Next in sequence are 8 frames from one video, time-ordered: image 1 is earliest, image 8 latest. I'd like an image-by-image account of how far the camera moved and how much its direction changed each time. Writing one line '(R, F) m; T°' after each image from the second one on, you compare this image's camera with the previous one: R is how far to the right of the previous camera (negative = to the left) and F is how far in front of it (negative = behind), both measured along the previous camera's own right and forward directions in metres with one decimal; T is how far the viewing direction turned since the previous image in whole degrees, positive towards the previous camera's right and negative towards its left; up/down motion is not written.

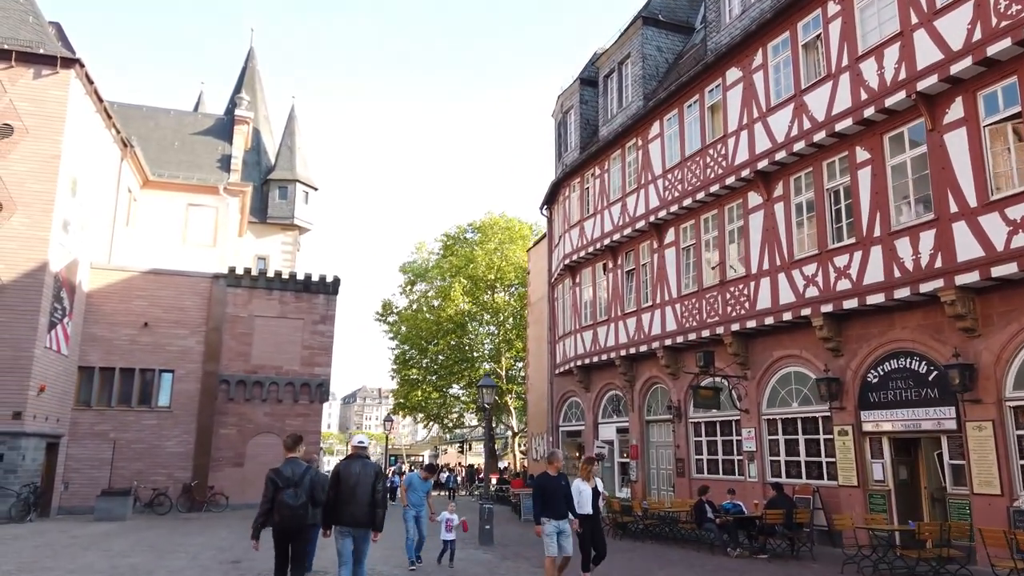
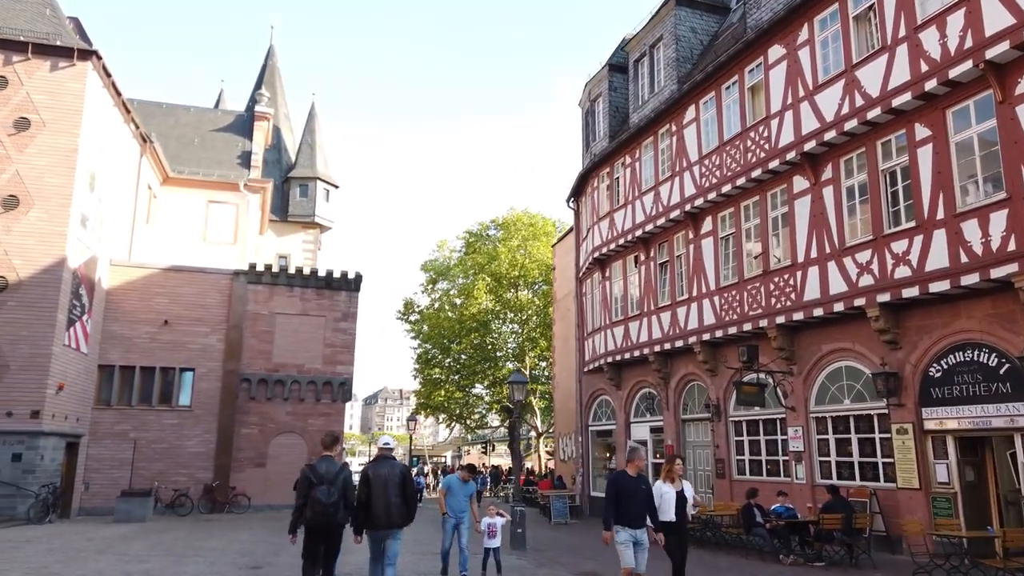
(-0.2, +0.8) m; -2°
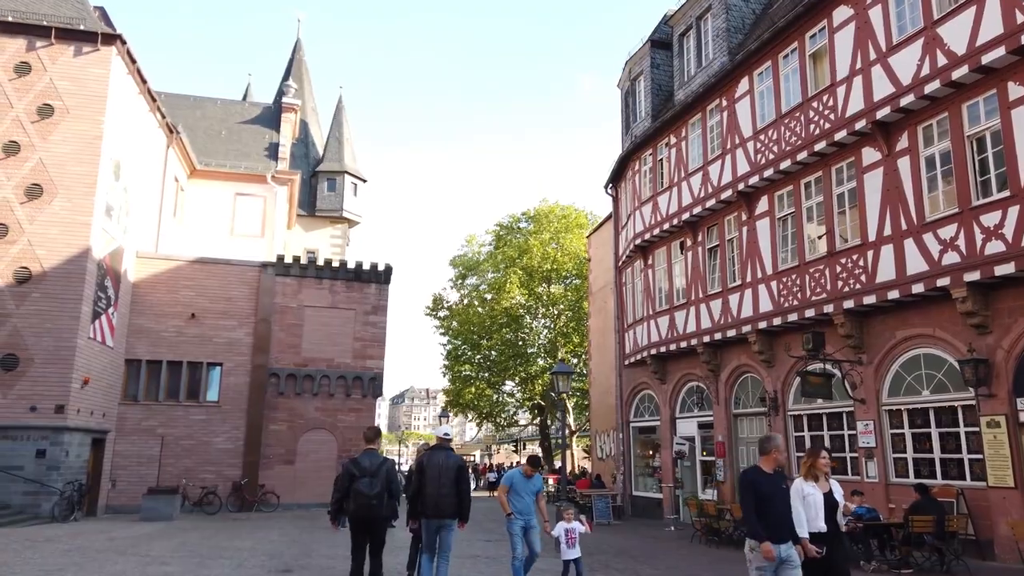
(-0.4, +1.0) m; -2°
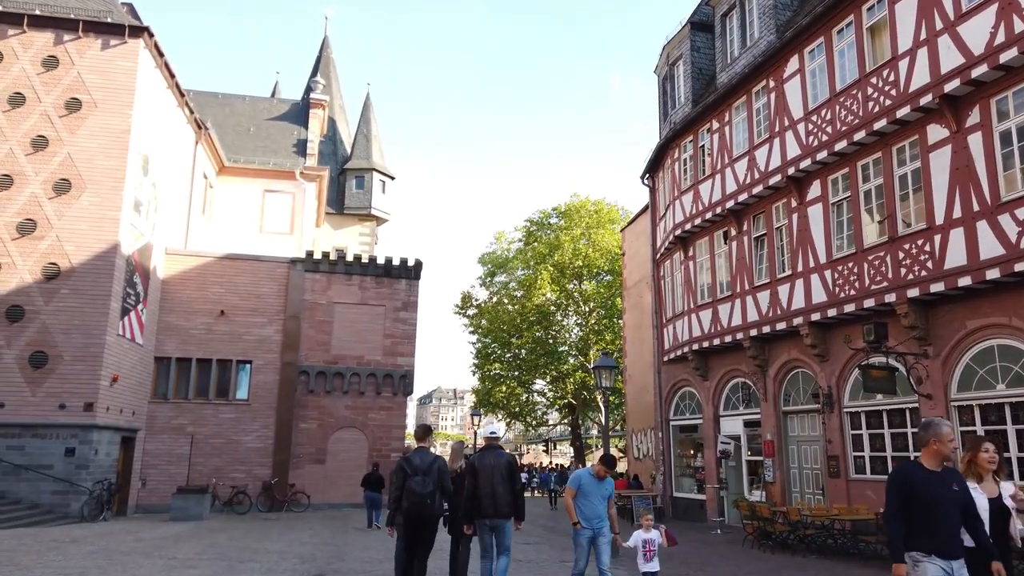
(-0.3, +0.7) m; -2°
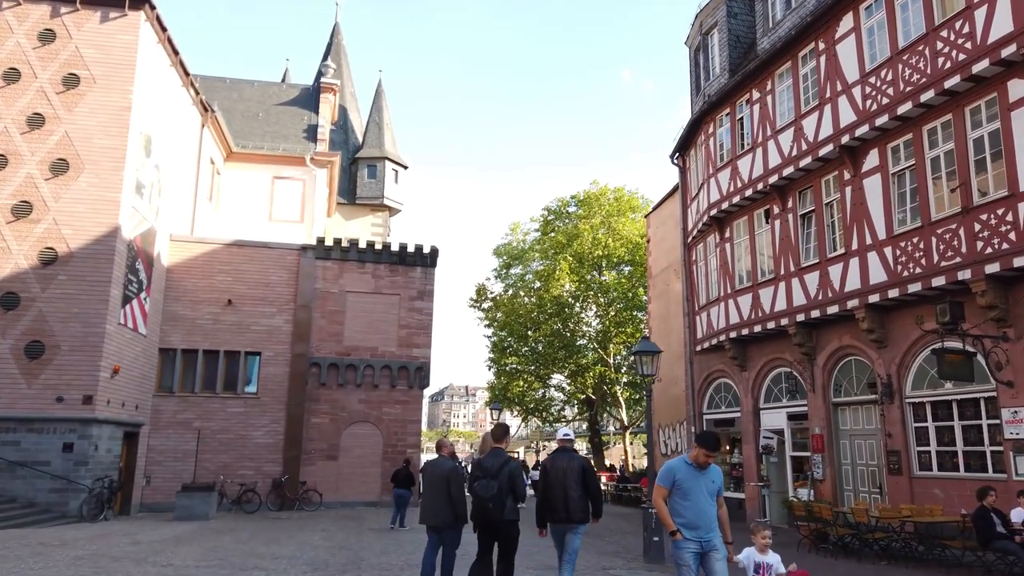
(-0.3, +1.3) m; -1°
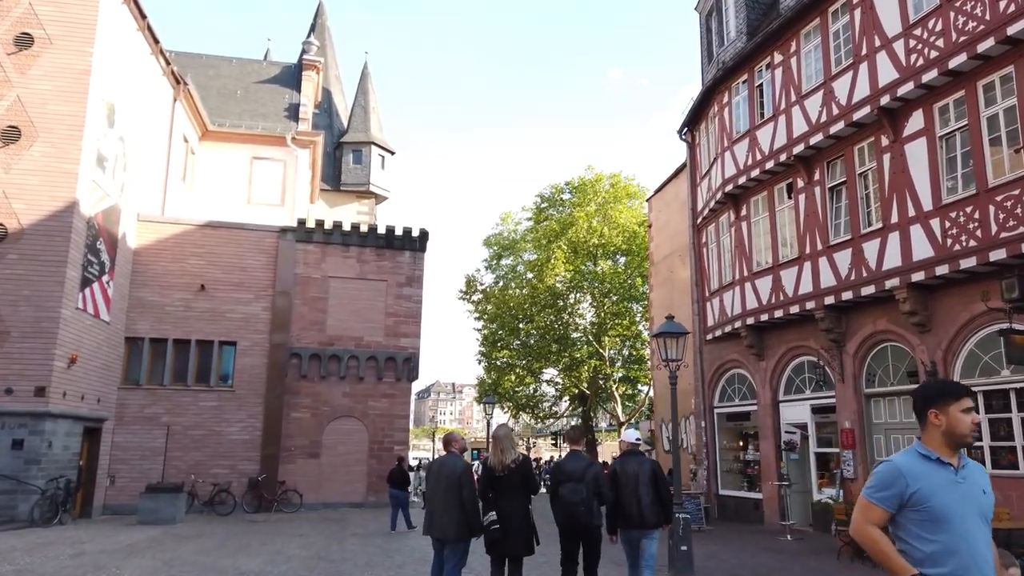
(-0.3, +1.6) m; +1°
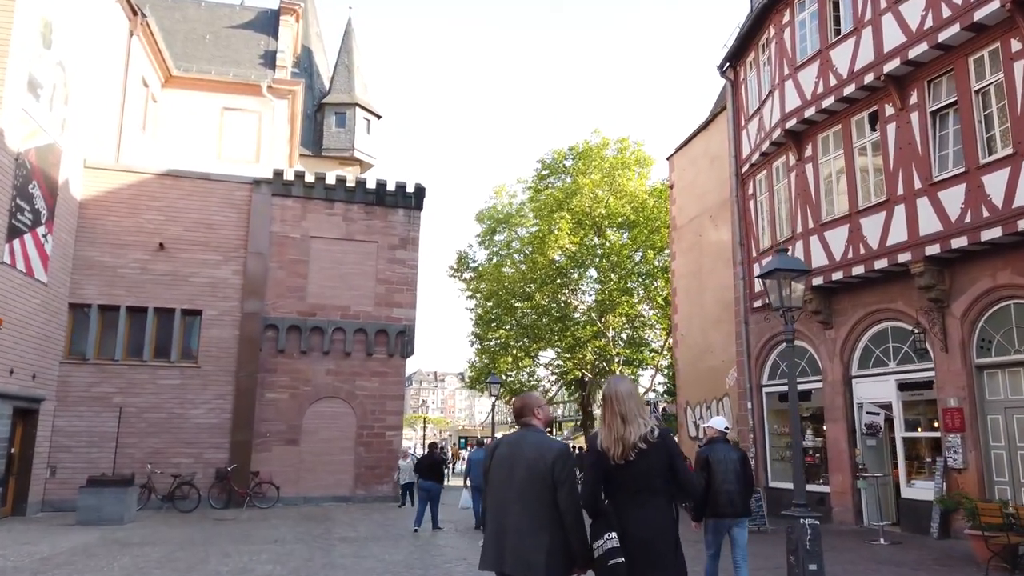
(-0.8, +3.0) m; +1°
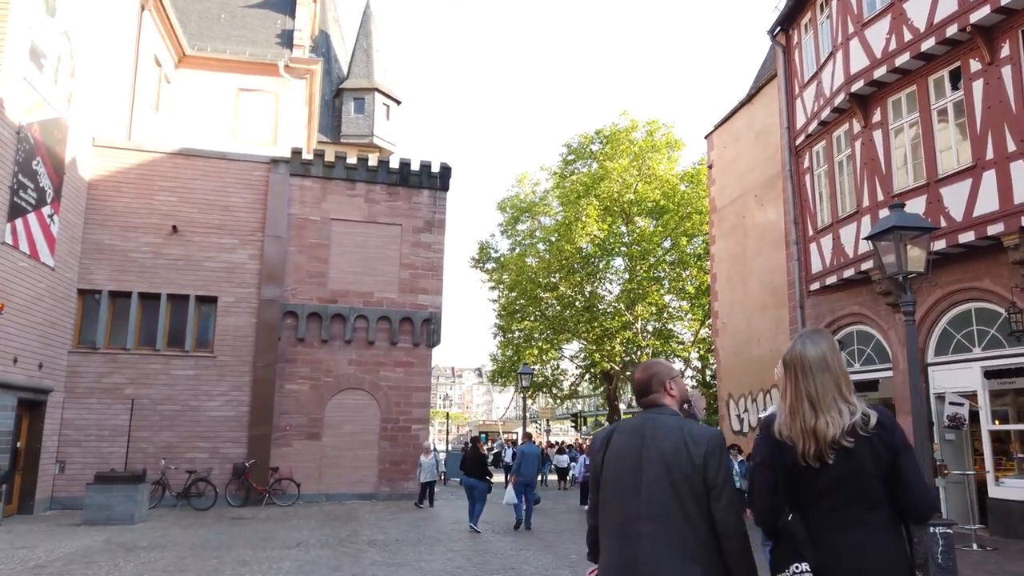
(-0.4, +1.2) m; -1°
